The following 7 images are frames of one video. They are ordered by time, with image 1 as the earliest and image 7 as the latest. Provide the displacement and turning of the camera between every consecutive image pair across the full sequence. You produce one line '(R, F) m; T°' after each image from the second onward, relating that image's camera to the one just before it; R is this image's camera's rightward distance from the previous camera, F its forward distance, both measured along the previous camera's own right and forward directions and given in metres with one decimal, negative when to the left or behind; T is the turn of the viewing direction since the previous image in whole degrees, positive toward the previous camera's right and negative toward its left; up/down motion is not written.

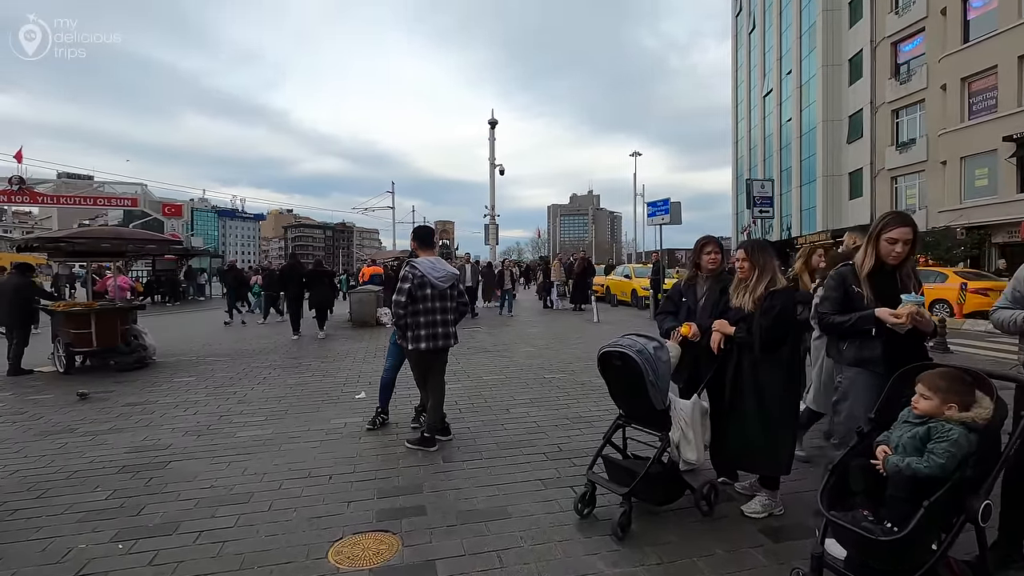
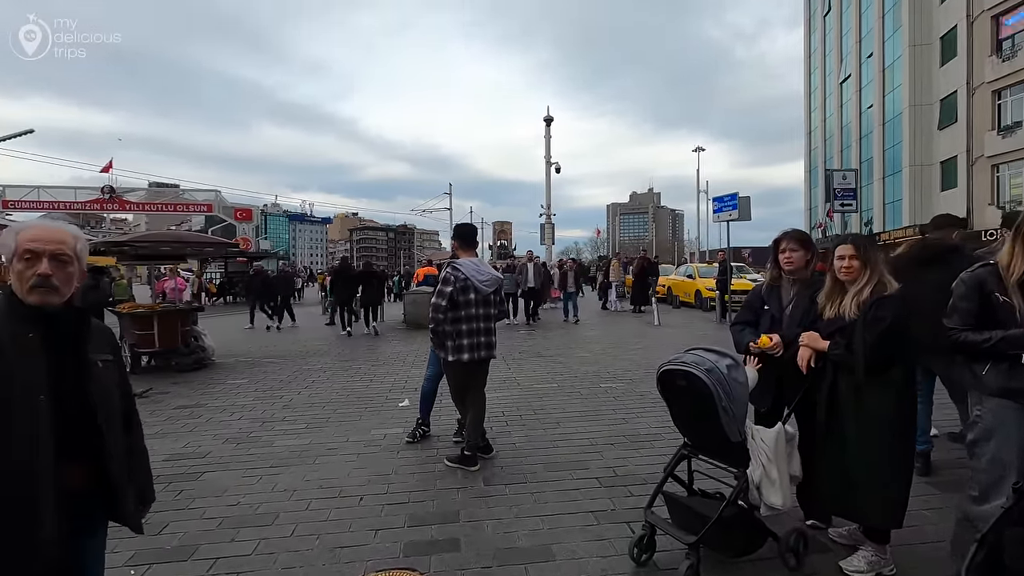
(+0.1, +0.5) m; -6°
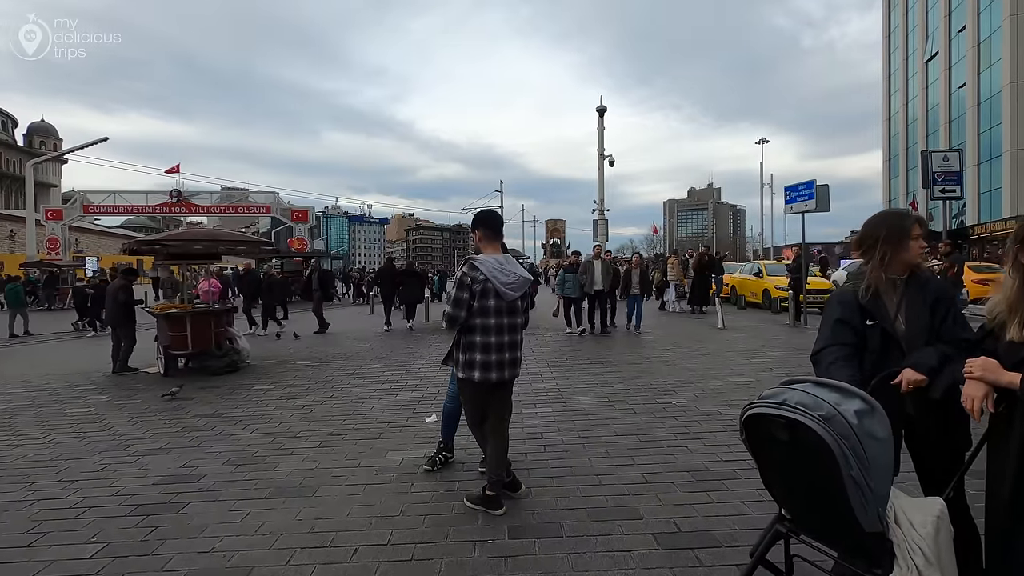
(+0.1, +0.9) m; -6°
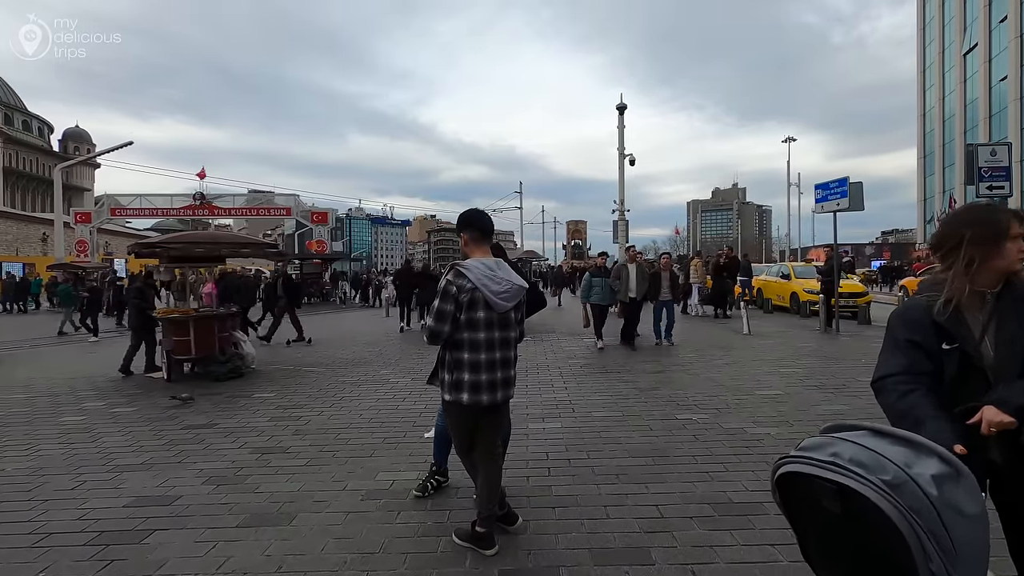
(+0.2, +0.4) m; -2°
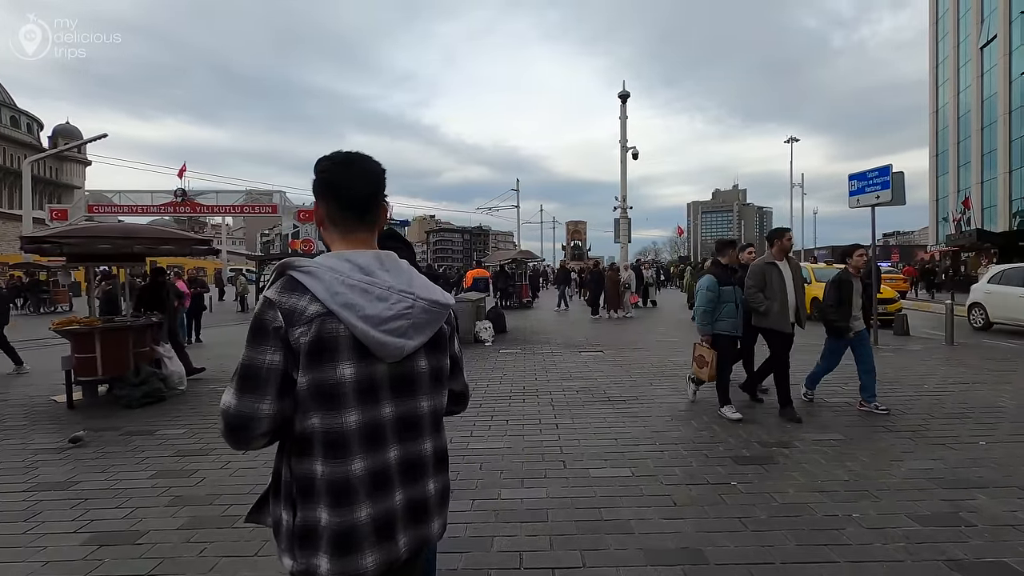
(+0.3, +1.7) m; 0°
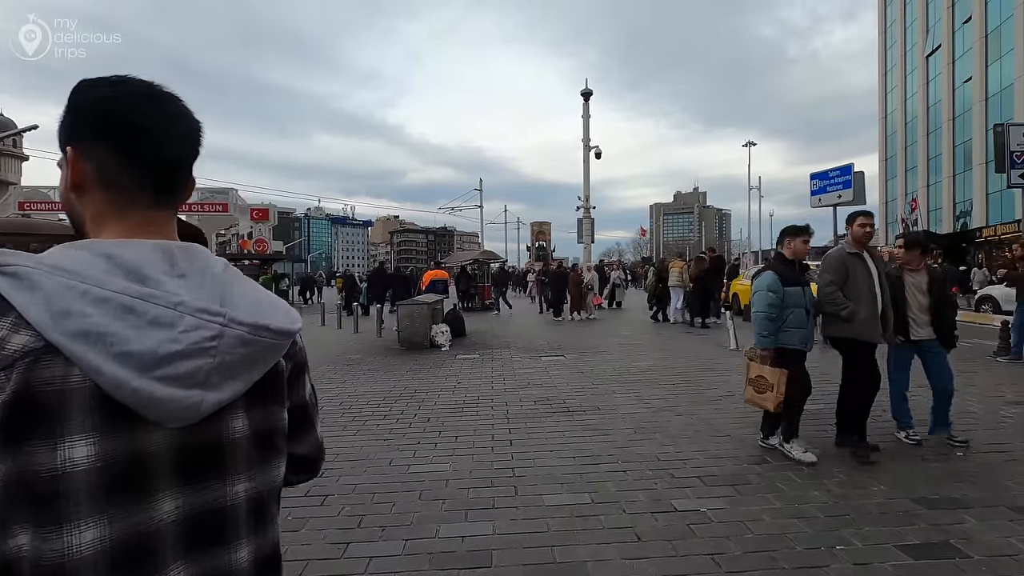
(+0.2, +0.5) m; +4°
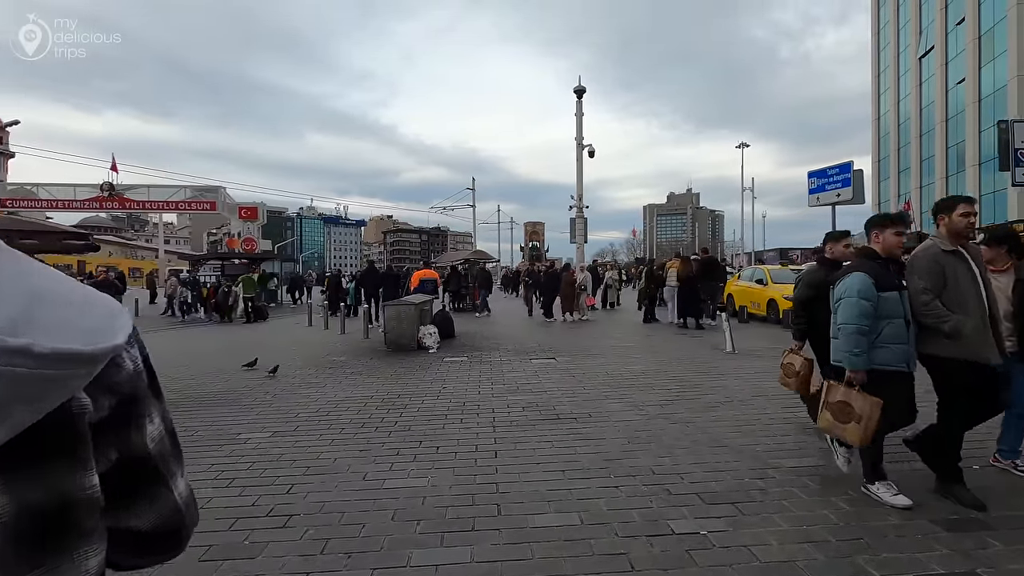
(+0.1, +0.4) m; +1°
